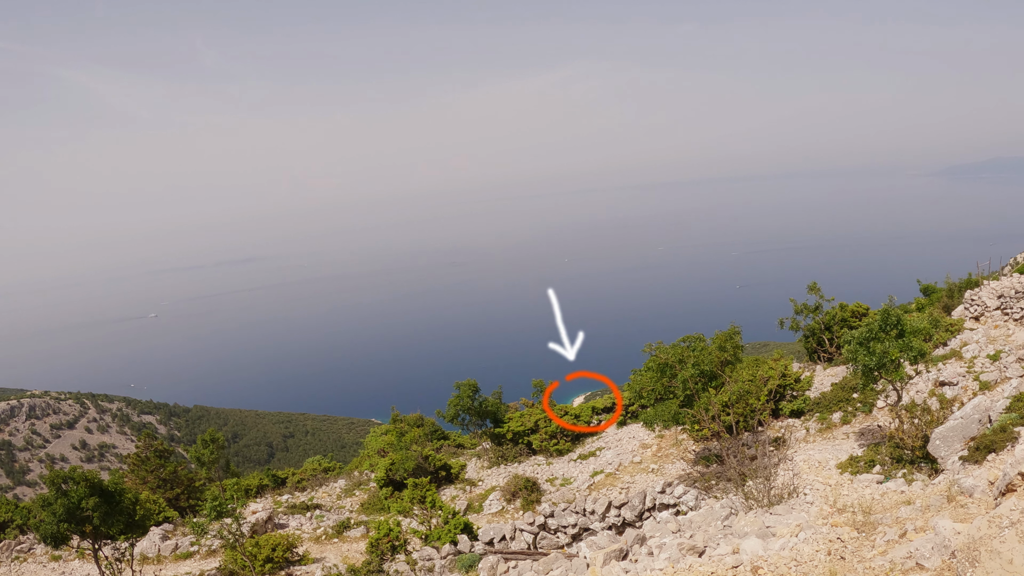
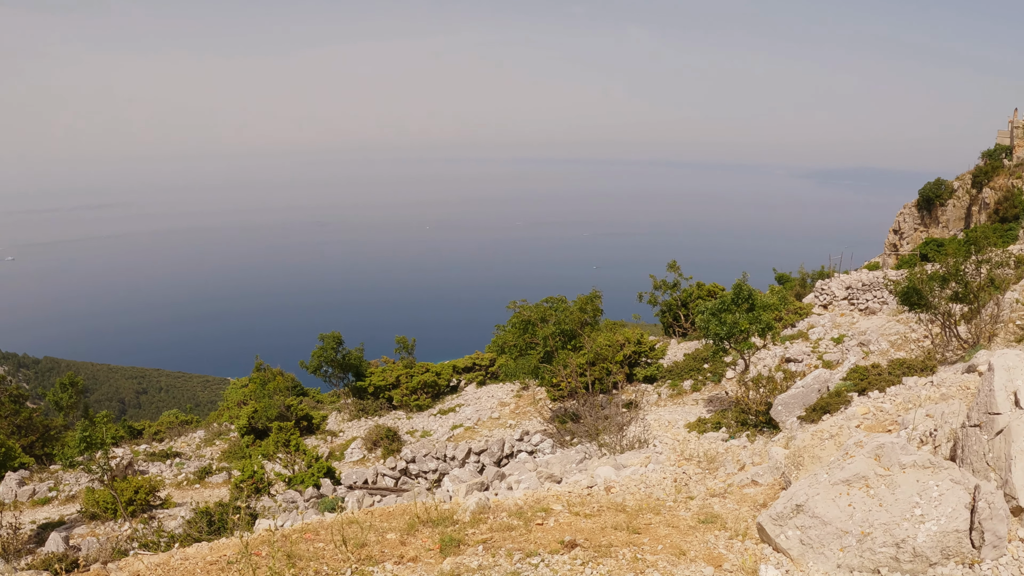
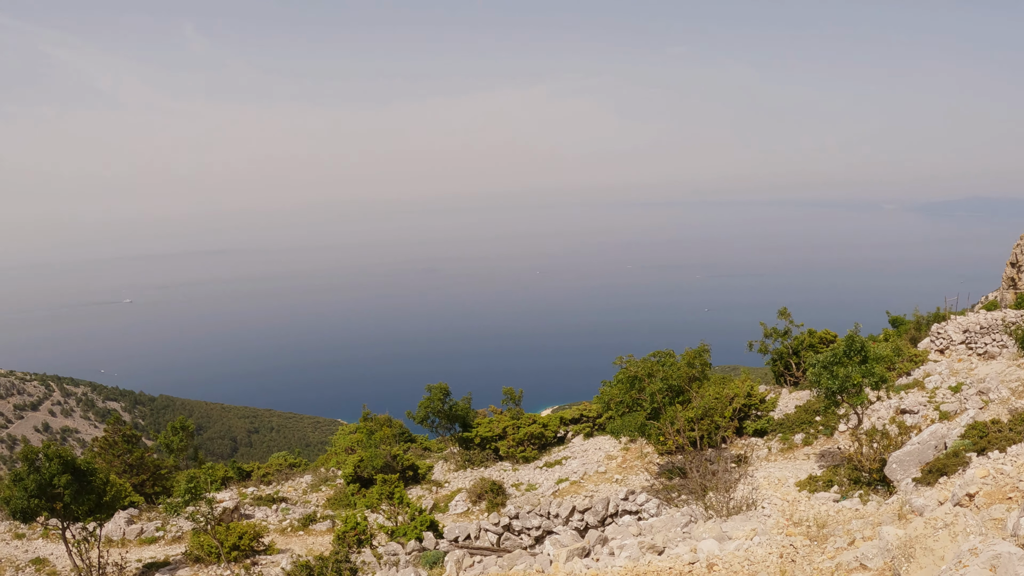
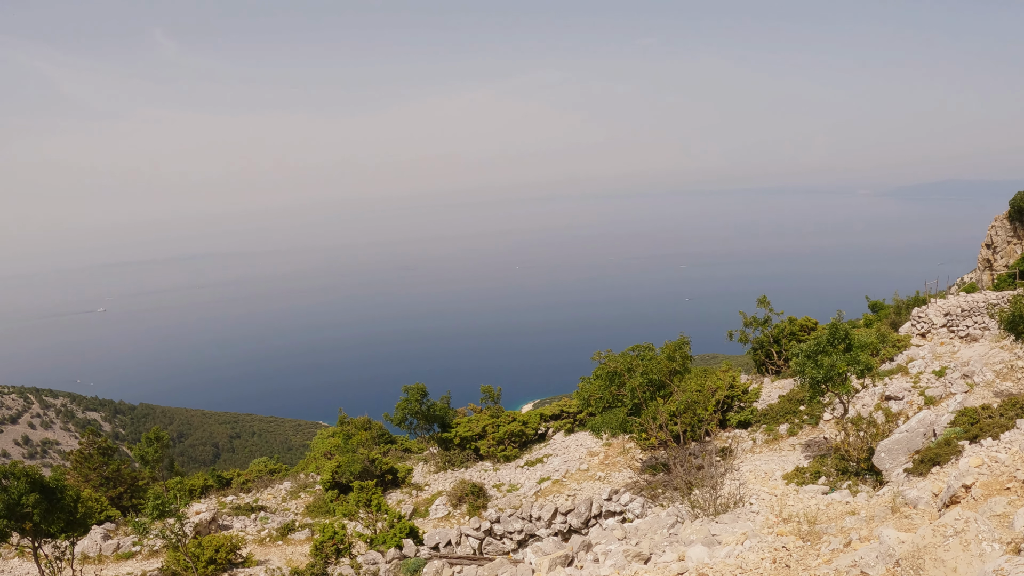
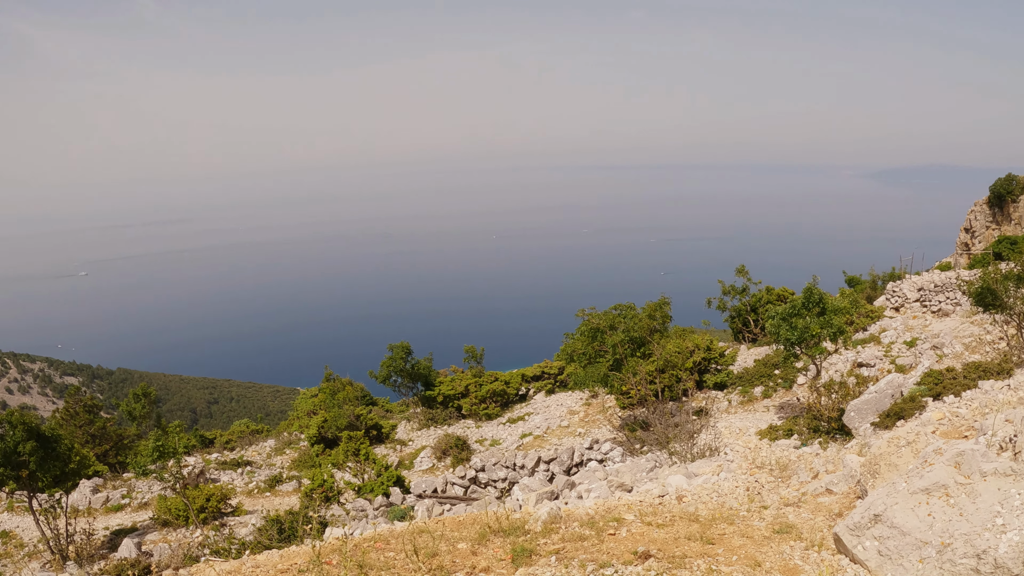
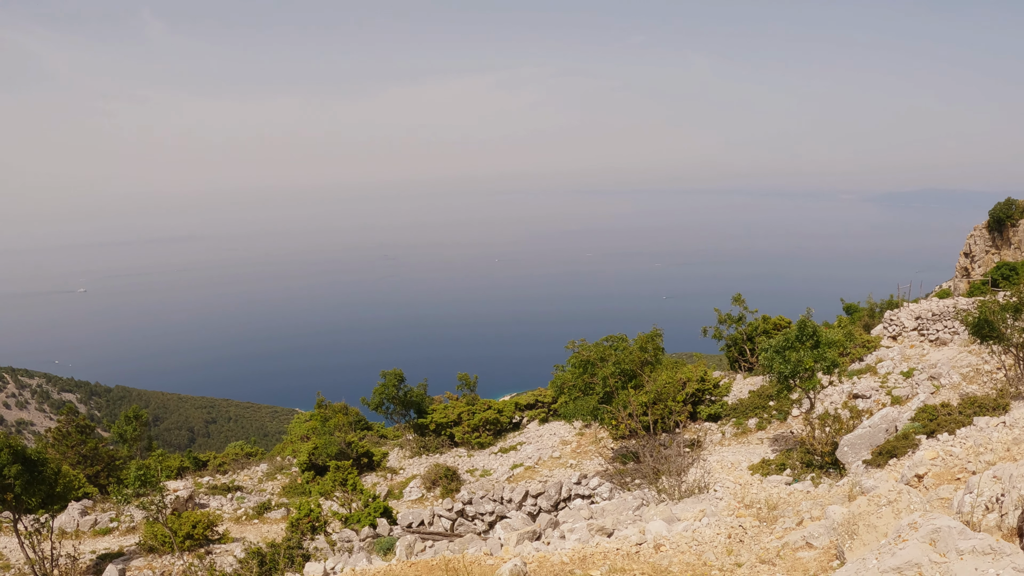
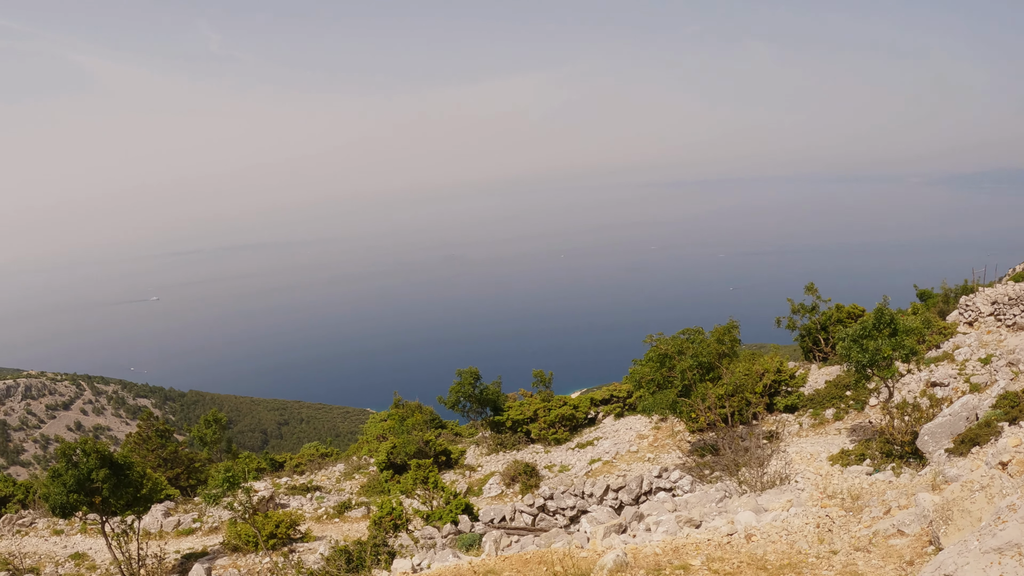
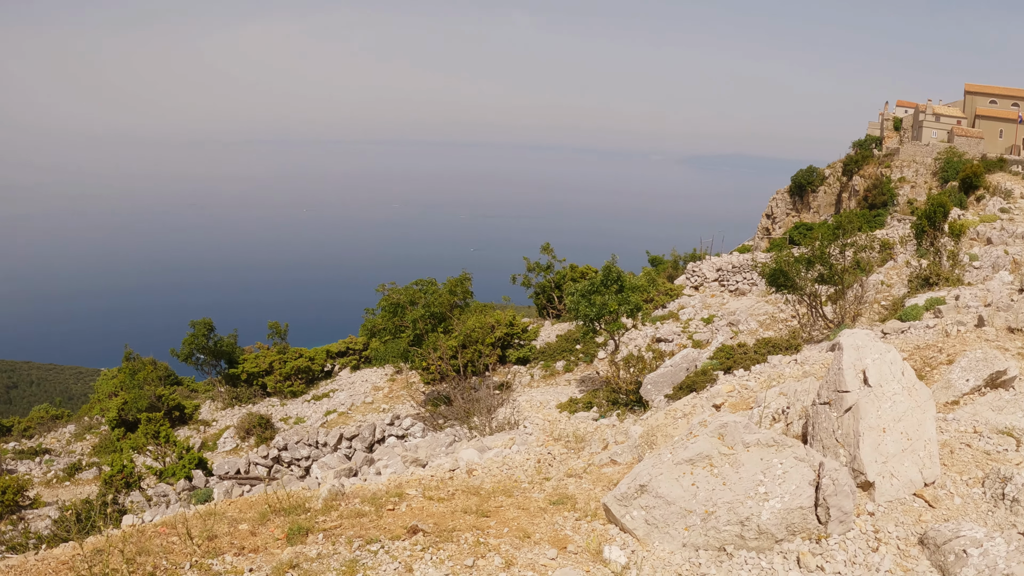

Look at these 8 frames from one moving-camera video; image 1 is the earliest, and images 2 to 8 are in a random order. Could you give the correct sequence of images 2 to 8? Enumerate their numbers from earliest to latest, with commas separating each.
4, 6, 3, 7, 5, 2, 8
